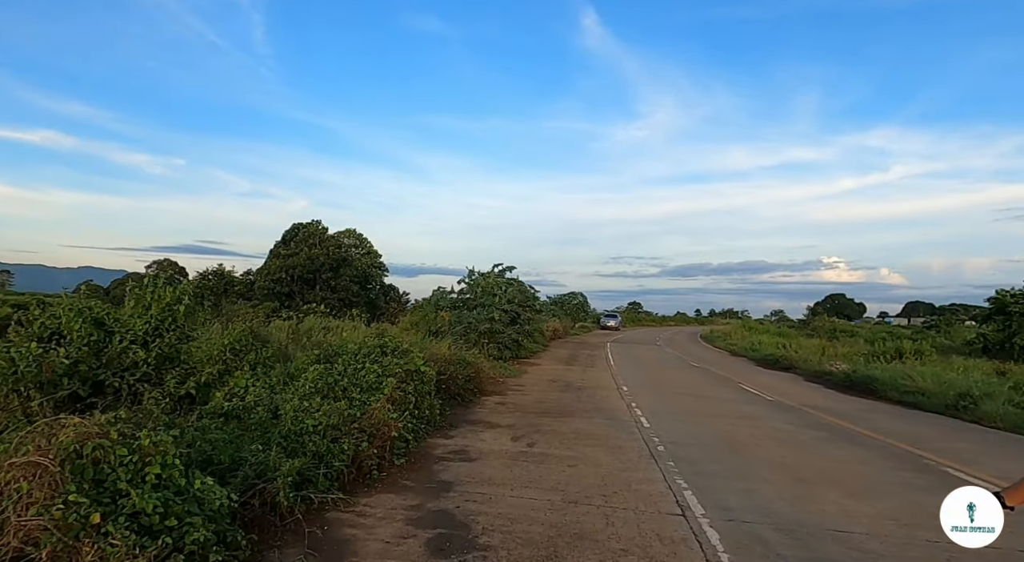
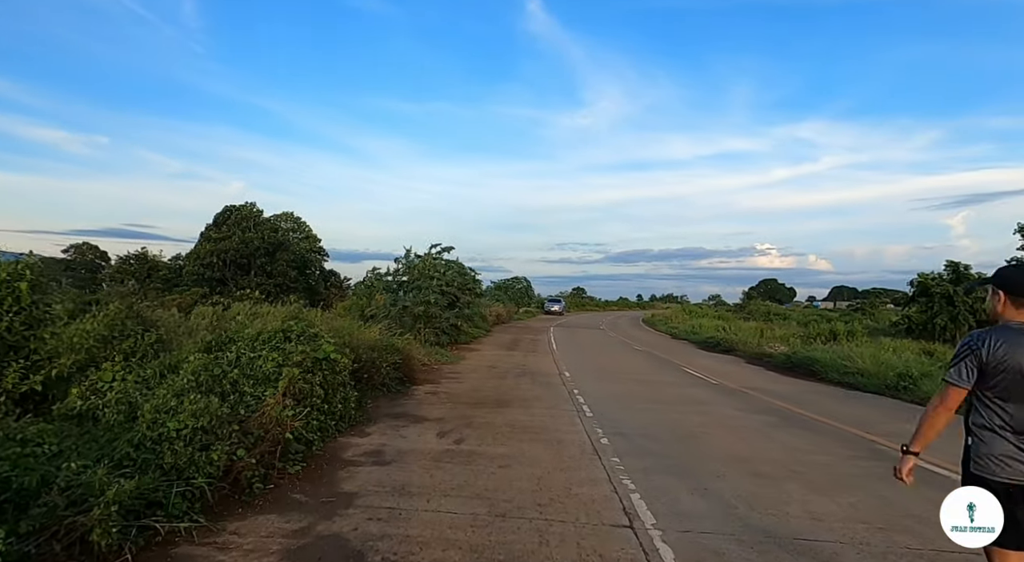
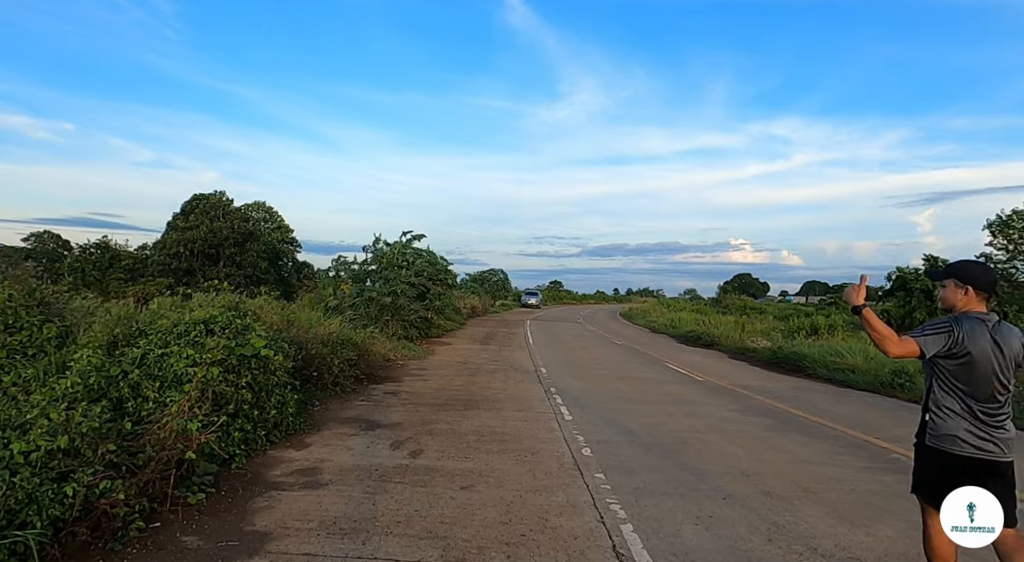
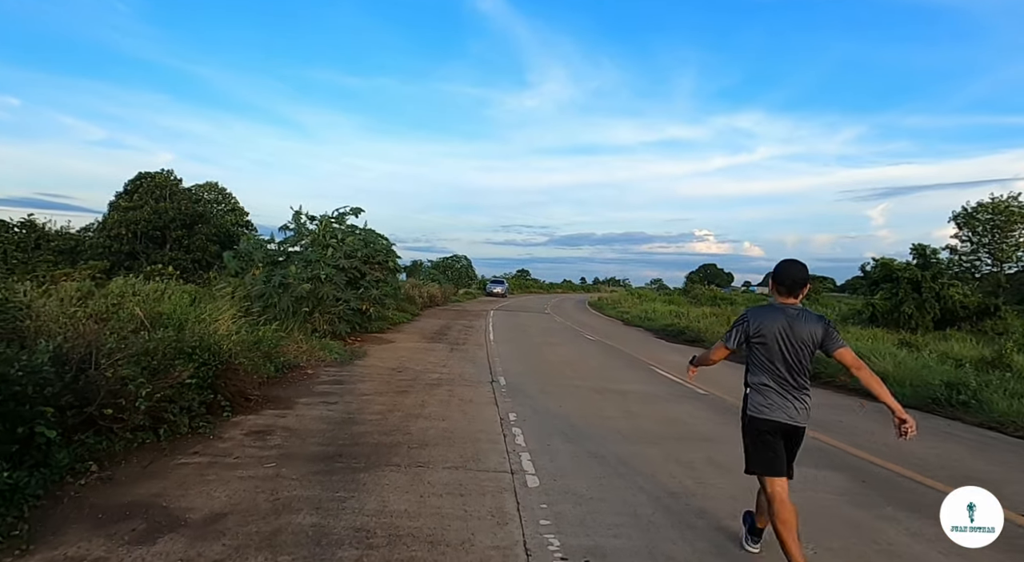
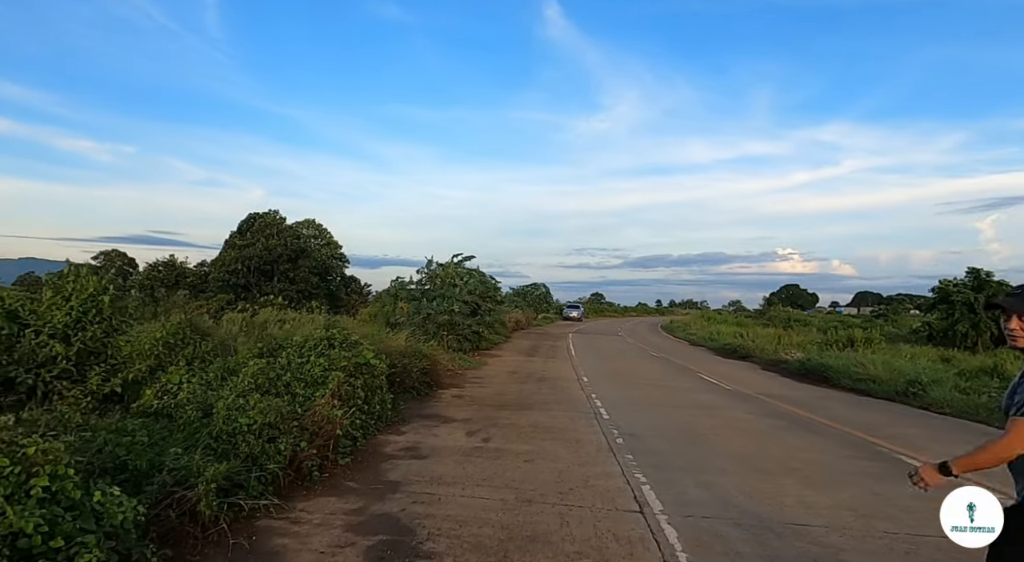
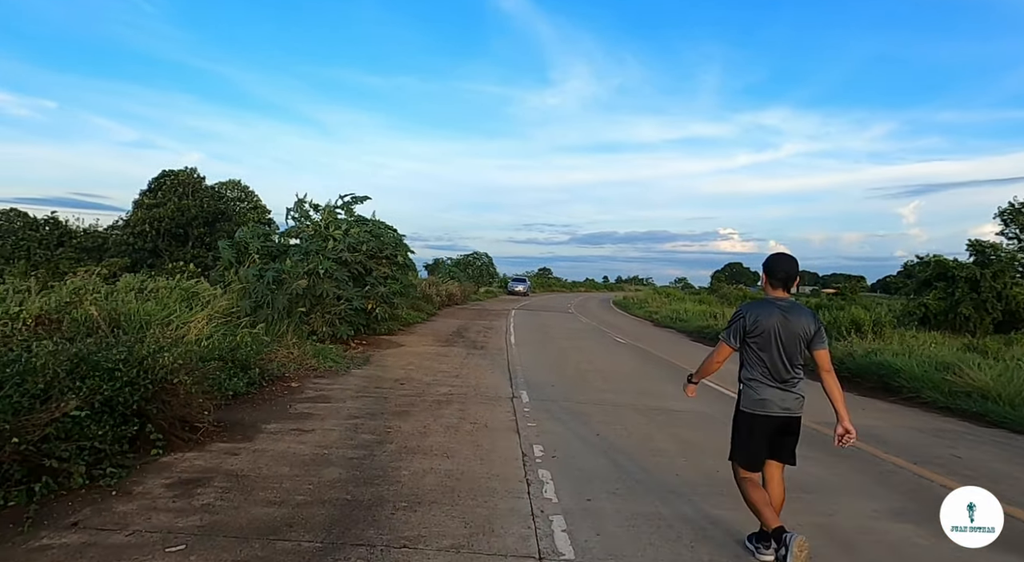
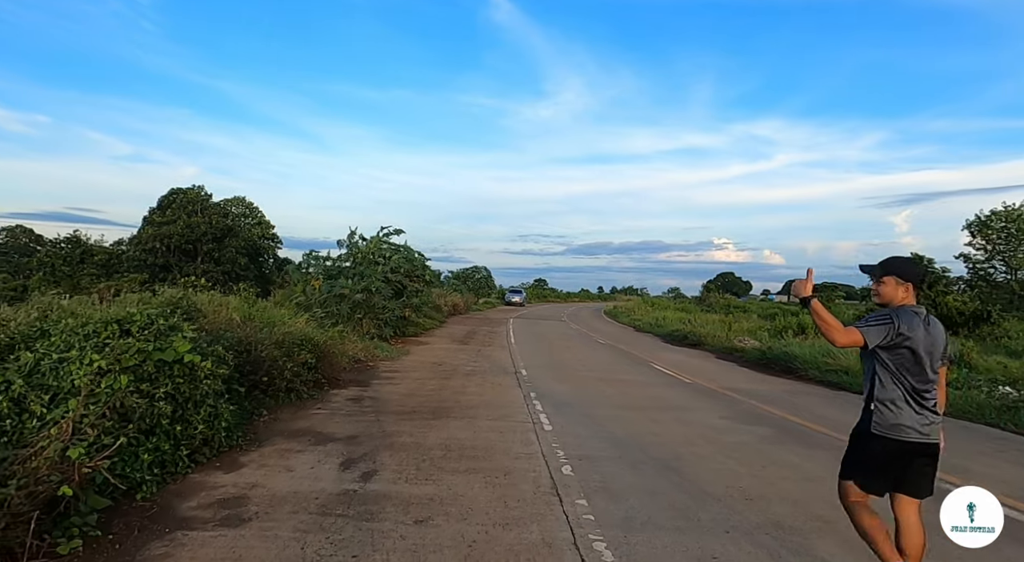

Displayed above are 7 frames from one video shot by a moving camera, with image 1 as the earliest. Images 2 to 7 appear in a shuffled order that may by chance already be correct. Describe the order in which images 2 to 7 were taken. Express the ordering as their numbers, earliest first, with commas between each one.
5, 2, 3, 7, 4, 6
